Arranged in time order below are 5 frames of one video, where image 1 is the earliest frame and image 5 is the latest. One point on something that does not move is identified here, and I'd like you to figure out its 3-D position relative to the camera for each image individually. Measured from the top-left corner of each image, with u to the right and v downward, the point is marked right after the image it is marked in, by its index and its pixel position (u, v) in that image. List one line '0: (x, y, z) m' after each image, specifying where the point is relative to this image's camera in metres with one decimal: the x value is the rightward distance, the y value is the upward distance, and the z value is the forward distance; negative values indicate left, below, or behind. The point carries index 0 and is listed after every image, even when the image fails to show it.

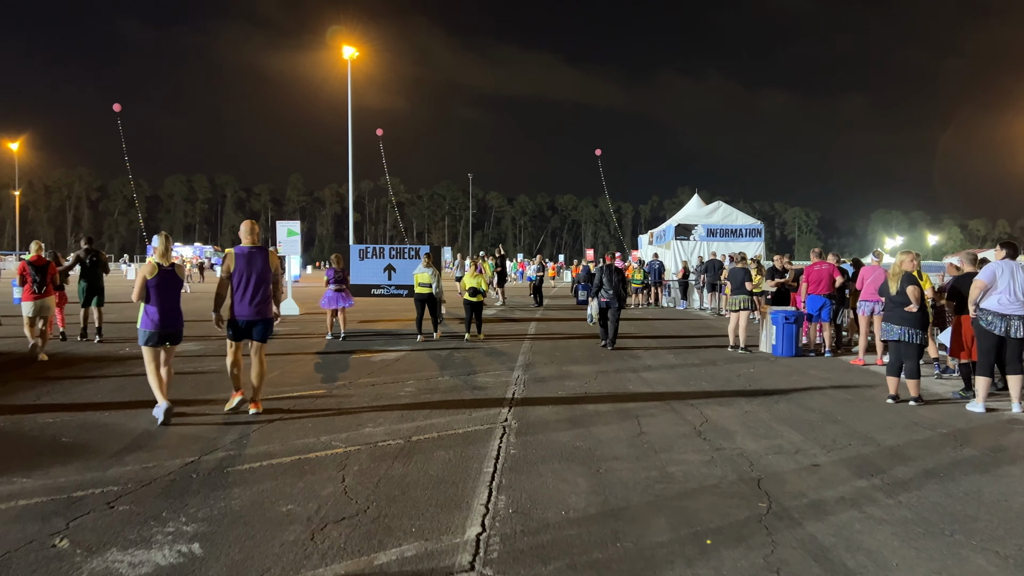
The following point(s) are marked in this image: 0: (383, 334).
0: (-2.1, -0.7, +13.0) m
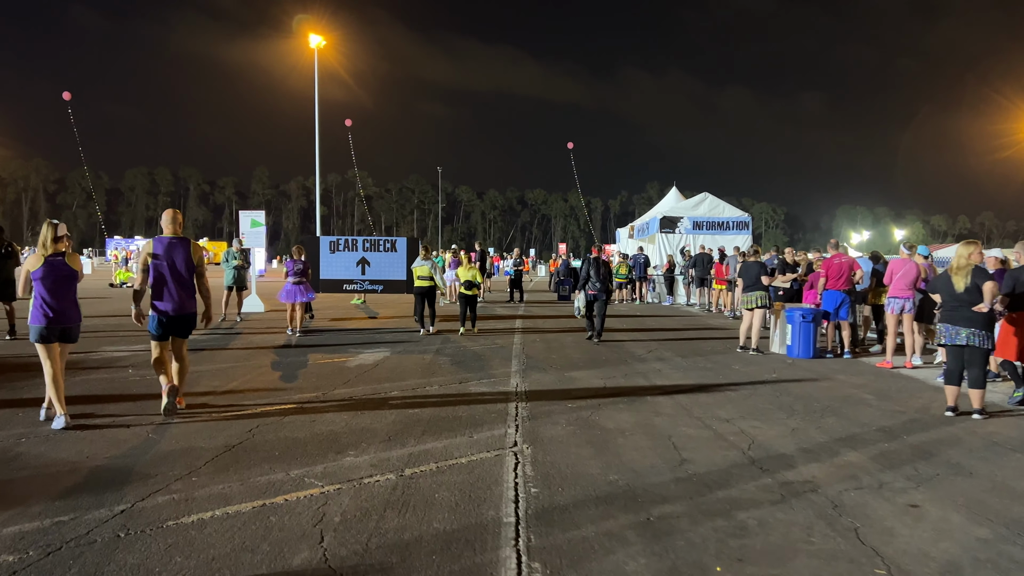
0: (-2.3, -0.7, +11.9) m
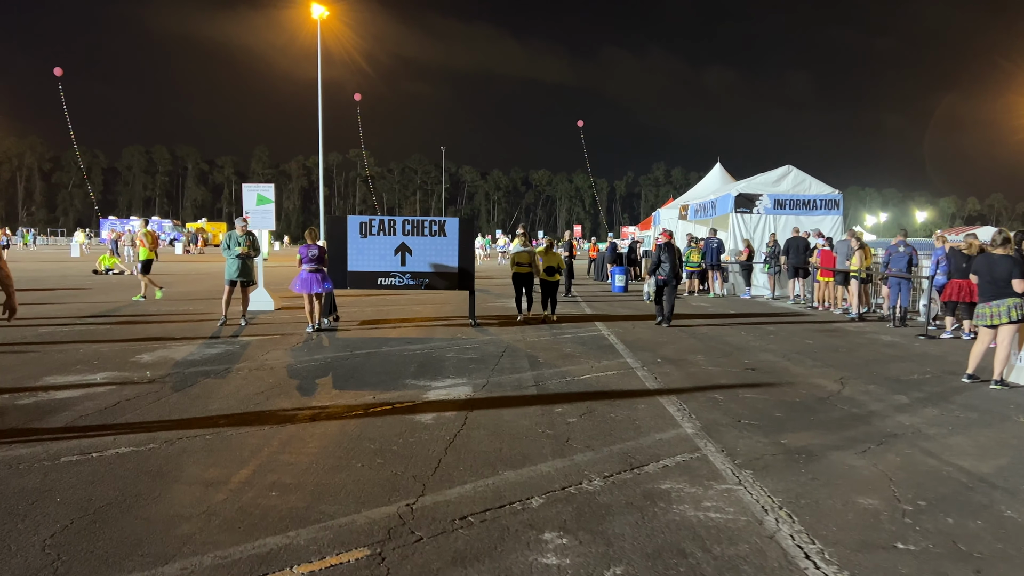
0: (-1.2, -0.6, +8.8) m
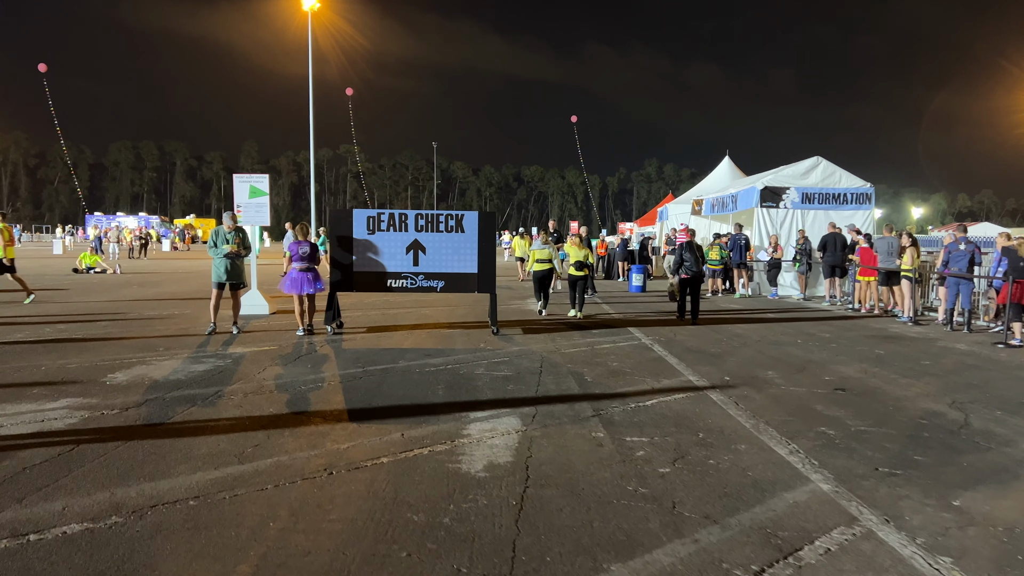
0: (-0.9, -0.7, +7.6) m
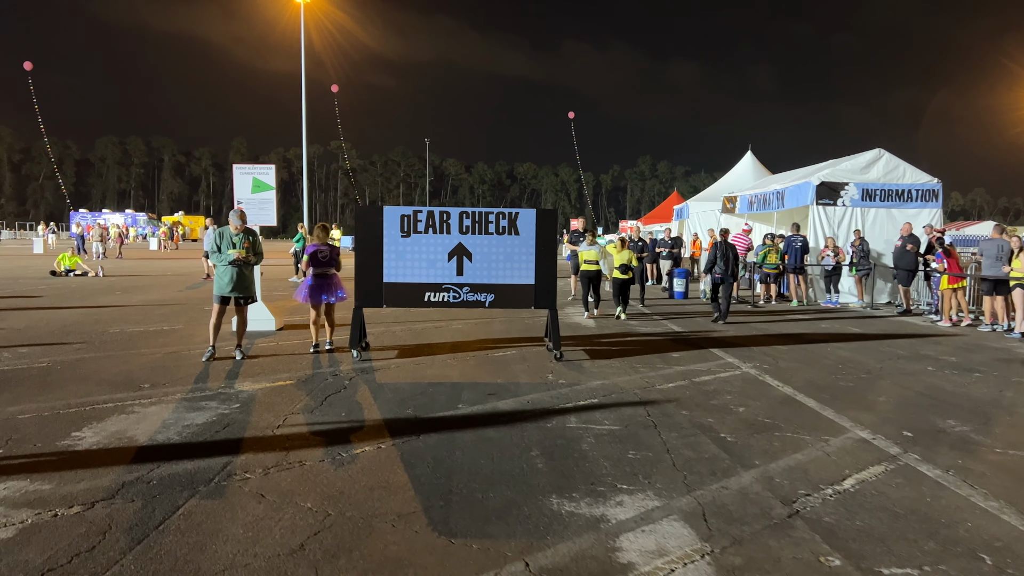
0: (-0.2, -0.8, +5.9) m
